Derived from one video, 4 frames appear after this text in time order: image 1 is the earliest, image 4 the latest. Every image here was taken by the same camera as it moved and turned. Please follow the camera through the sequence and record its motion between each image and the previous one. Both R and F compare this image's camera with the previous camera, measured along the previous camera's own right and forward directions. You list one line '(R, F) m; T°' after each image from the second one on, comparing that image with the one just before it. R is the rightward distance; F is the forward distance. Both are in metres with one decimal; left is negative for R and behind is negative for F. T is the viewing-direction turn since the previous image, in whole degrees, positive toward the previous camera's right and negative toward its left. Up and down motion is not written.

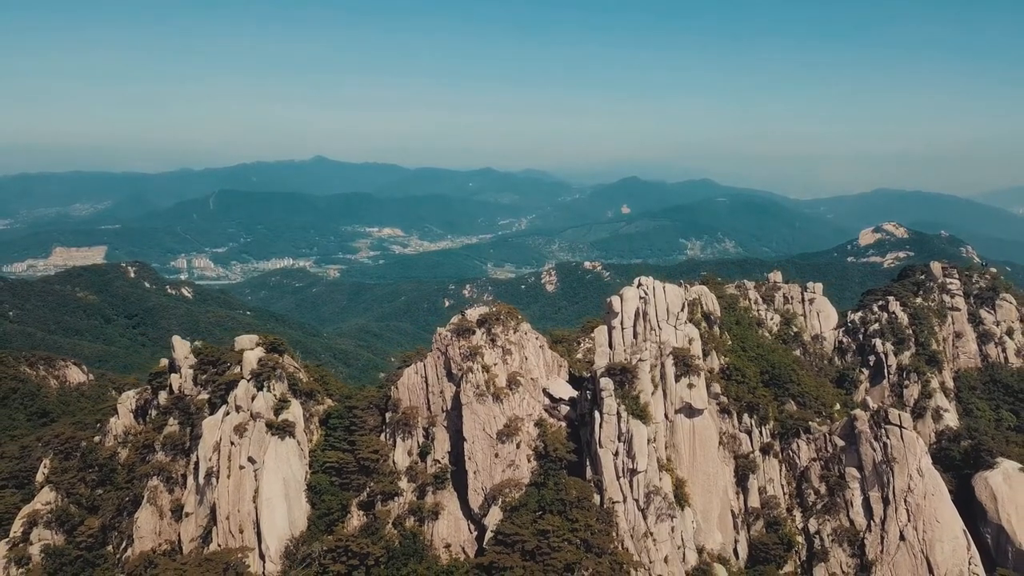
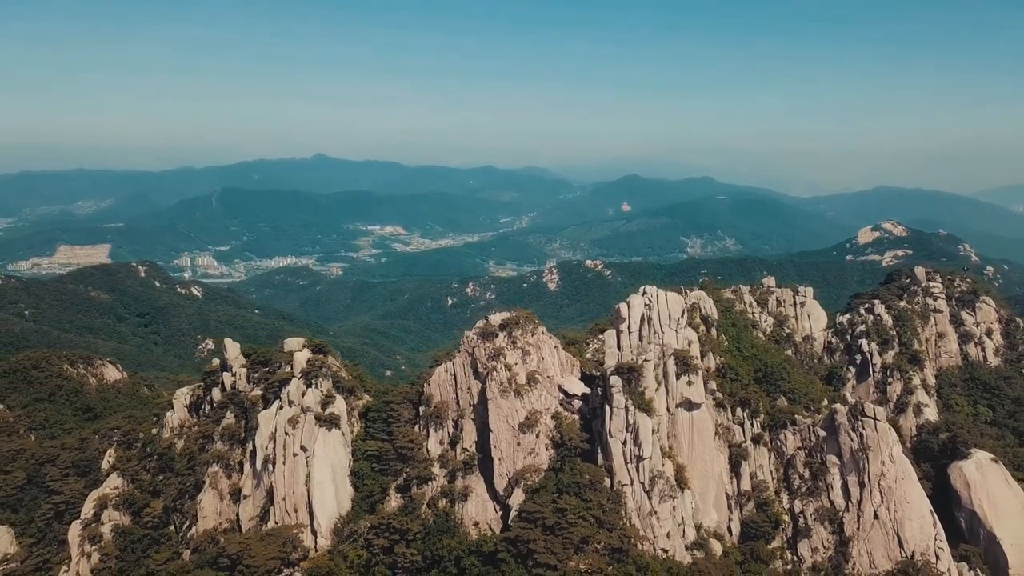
(-0.7, -2.8) m; 0°
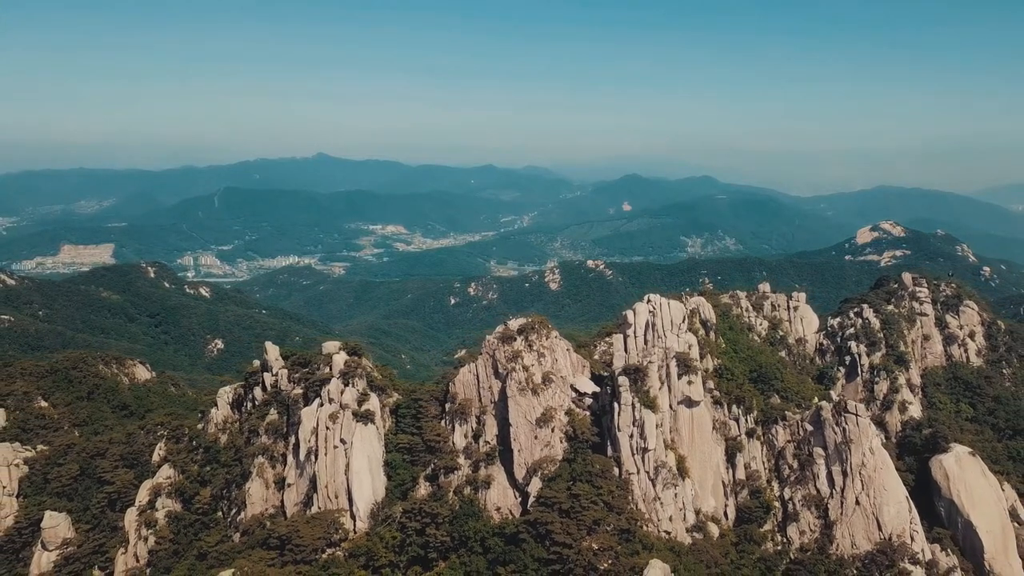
(-0.7, -2.6) m; 0°
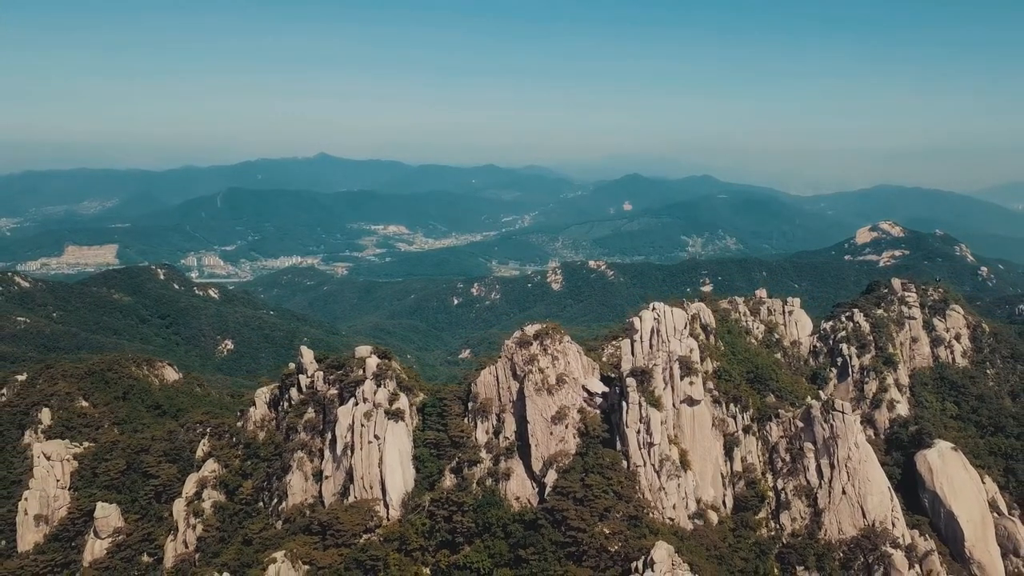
(-0.7, -2.6) m; 0°
